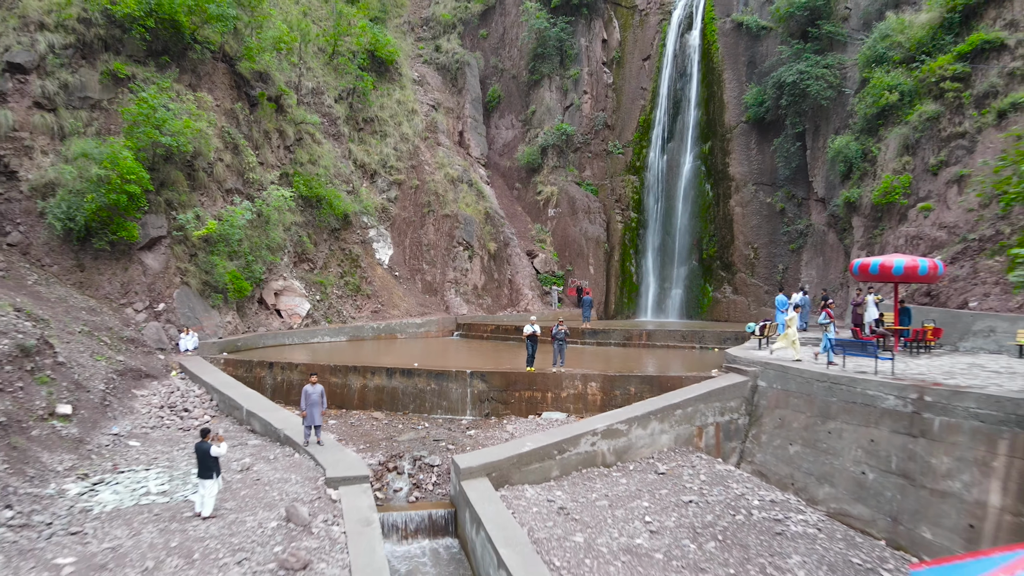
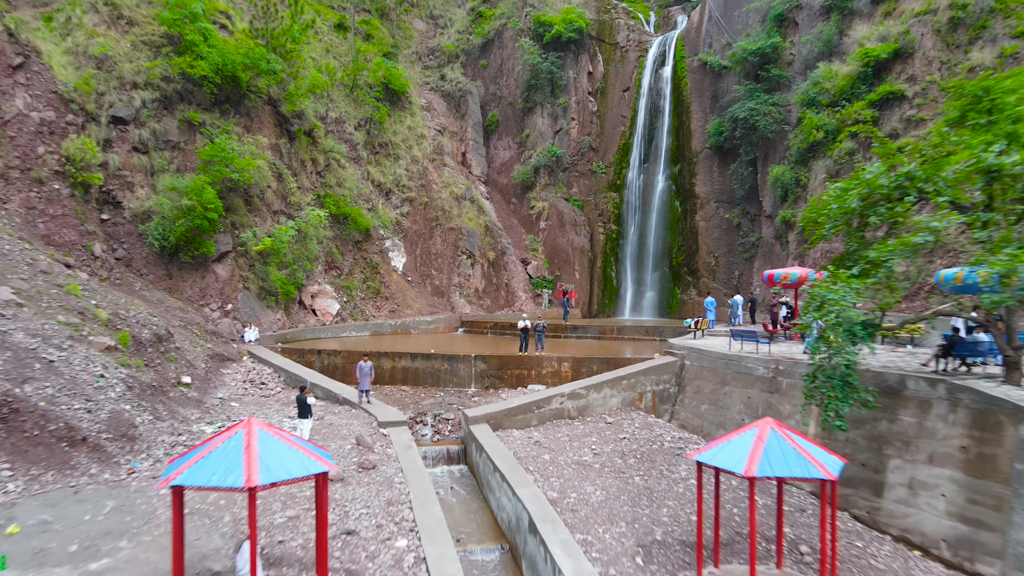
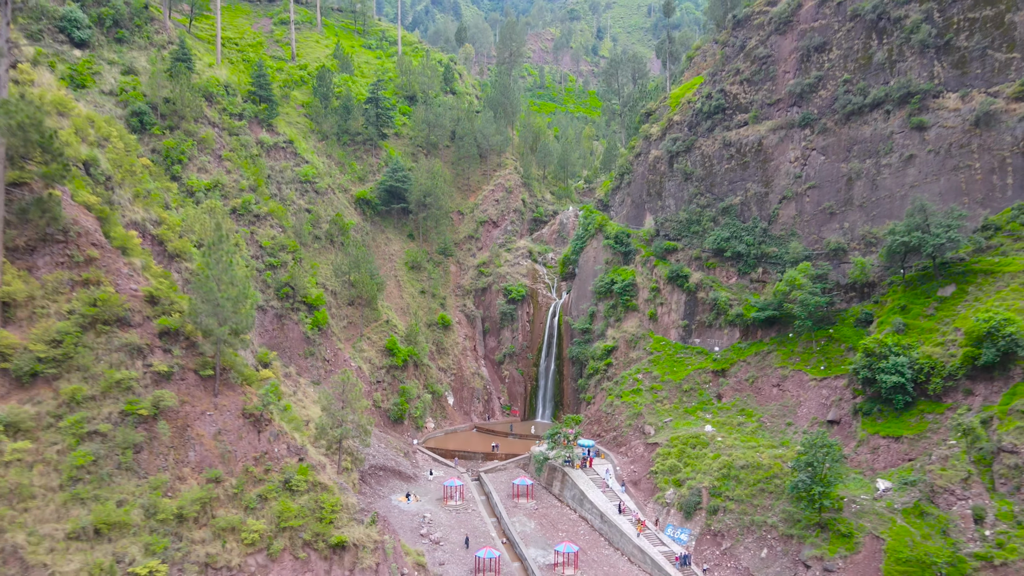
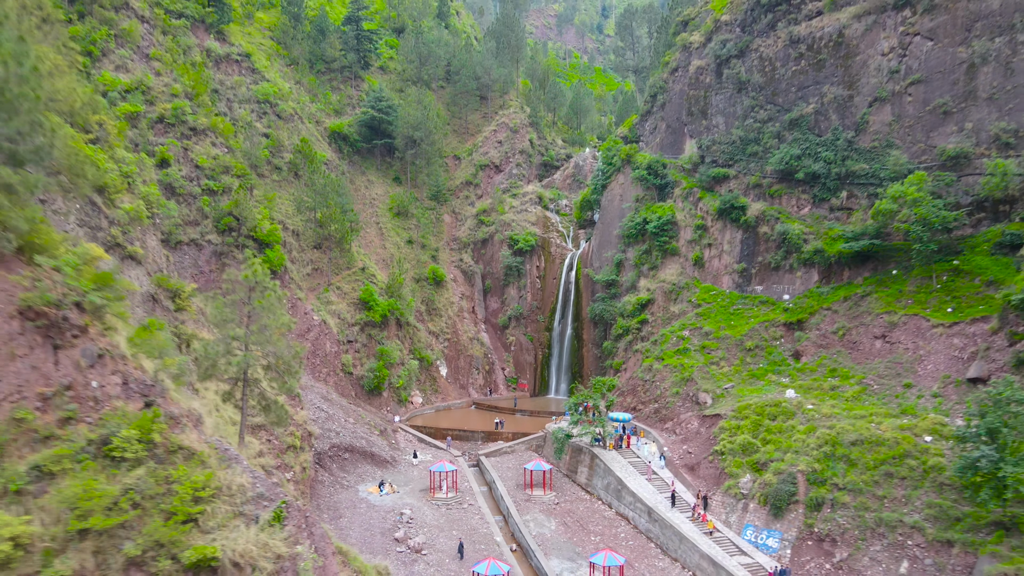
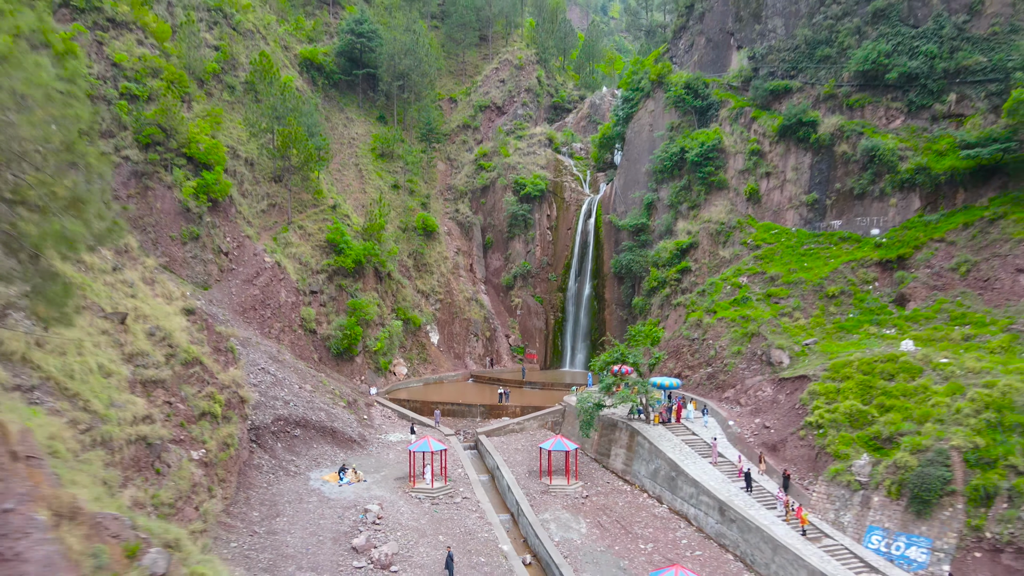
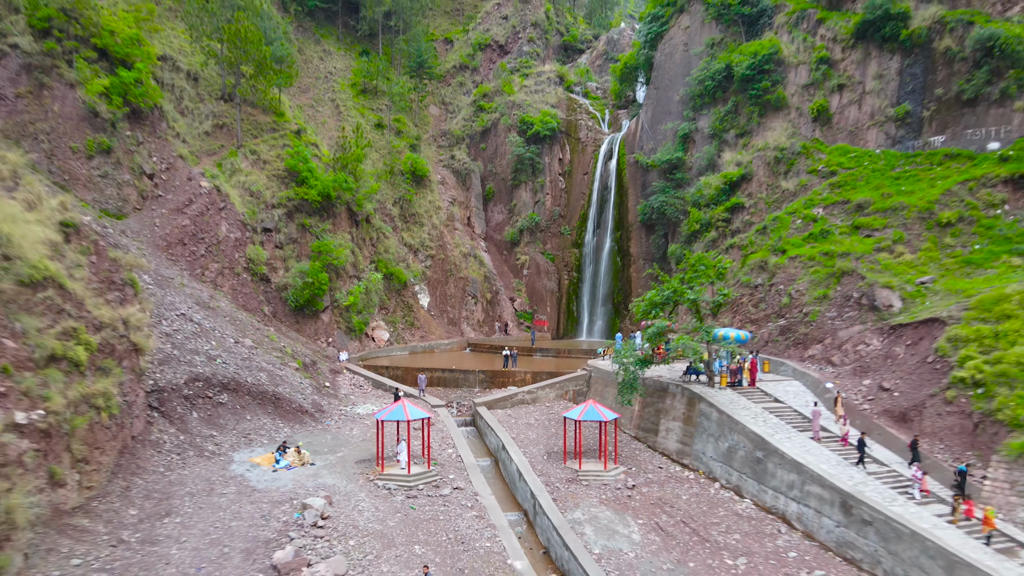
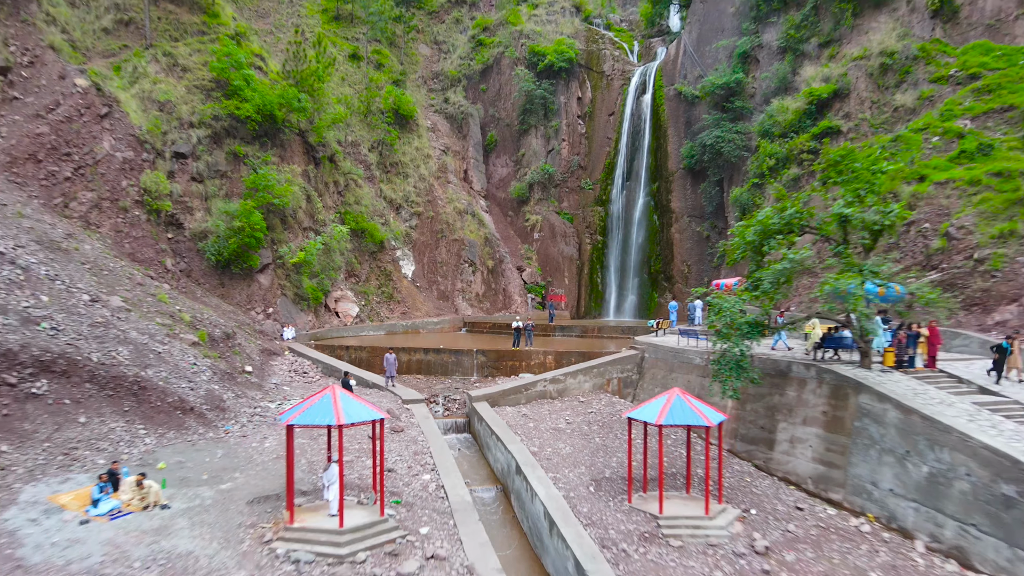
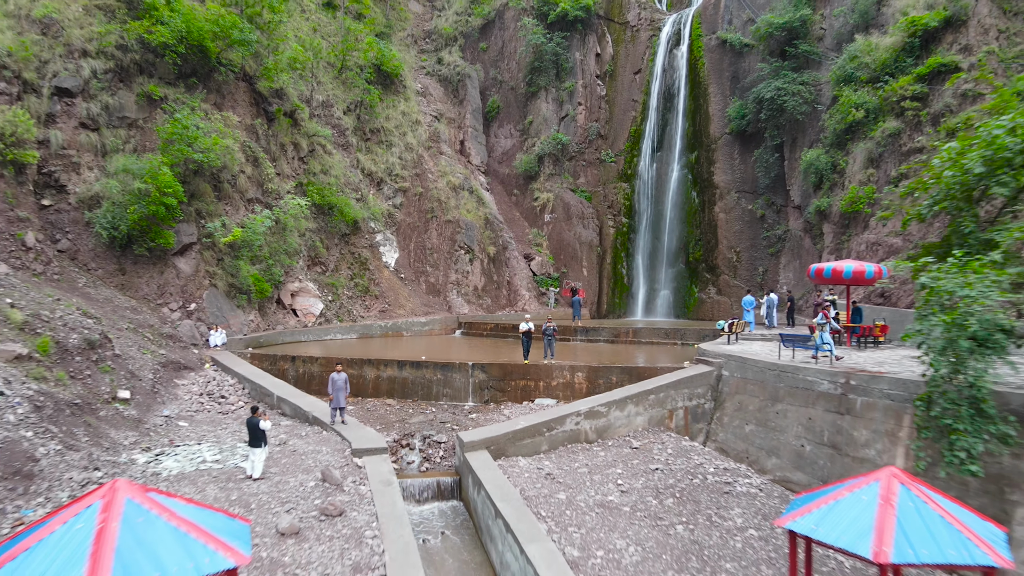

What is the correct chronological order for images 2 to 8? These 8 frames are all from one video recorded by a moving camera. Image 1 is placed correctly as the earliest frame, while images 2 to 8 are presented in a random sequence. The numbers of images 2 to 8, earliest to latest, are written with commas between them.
8, 2, 7, 6, 5, 4, 3
